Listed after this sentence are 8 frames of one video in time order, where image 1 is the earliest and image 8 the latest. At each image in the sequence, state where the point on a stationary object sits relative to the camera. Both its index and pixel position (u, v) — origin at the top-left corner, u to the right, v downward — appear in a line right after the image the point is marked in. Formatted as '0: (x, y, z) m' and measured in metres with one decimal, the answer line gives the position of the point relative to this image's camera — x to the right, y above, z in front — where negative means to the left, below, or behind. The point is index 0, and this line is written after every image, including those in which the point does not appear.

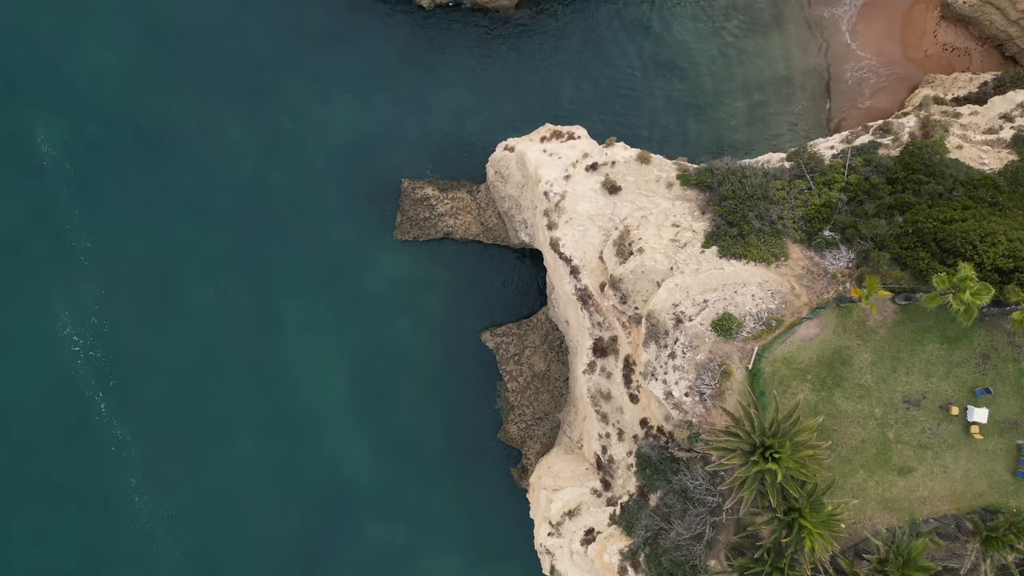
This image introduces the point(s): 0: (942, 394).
0: (+15.1, -3.7, +19.4) m
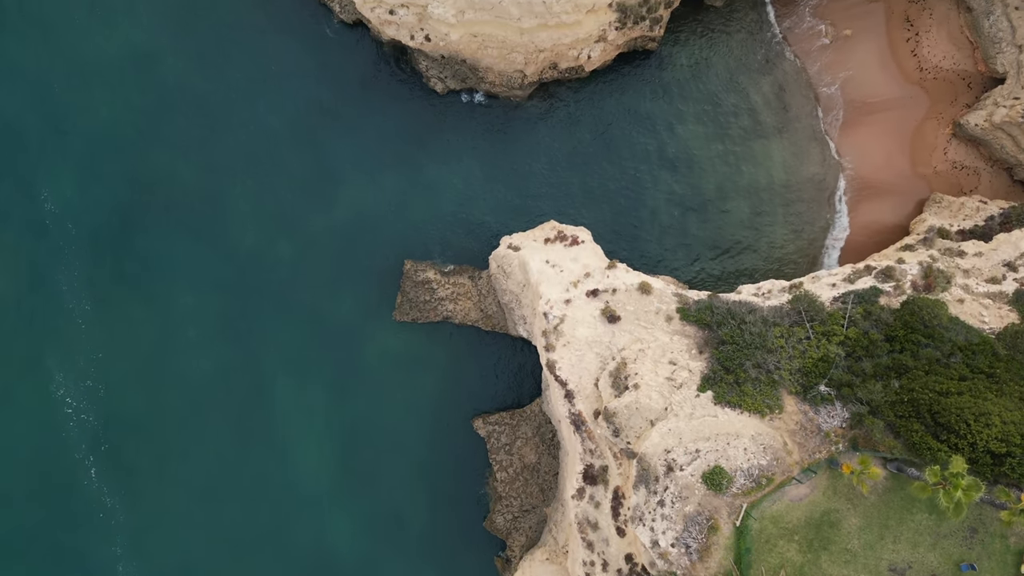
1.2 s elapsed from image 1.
0: (+14.5, -9.7, +19.3) m
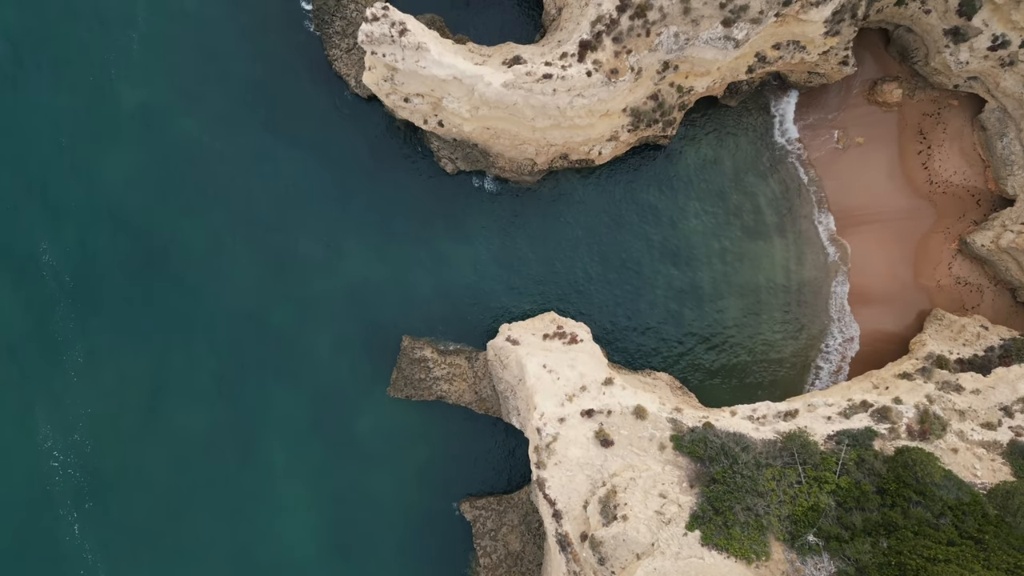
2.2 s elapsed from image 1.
0: (+13.7, -15.5, +19.2) m
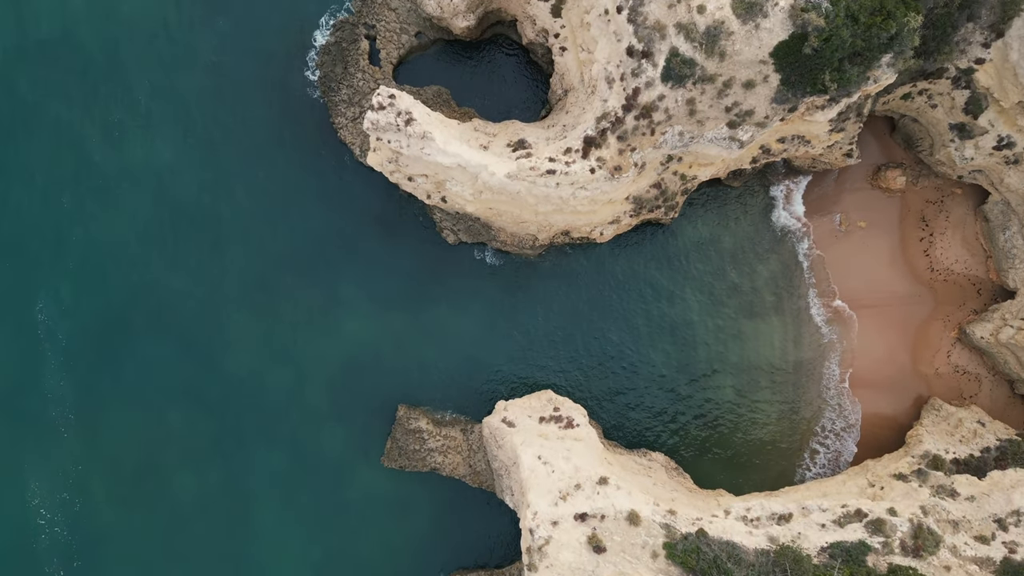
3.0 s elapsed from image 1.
0: (+13.0, -20.0, +19.1) m
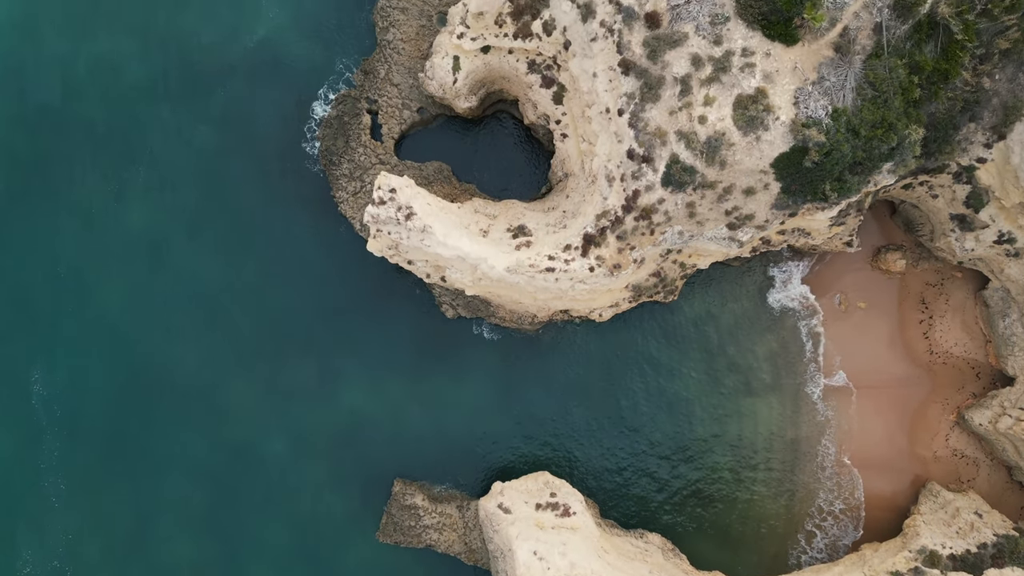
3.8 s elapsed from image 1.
0: (+12.6, -24.5, +19.0) m
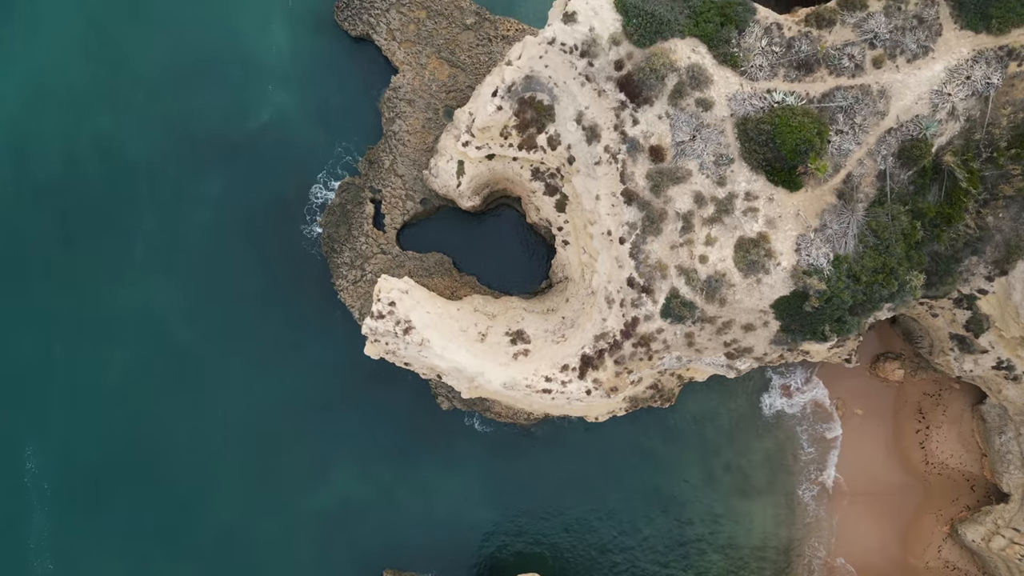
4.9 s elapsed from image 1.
0: (+11.5, -30.2, +18.7) m
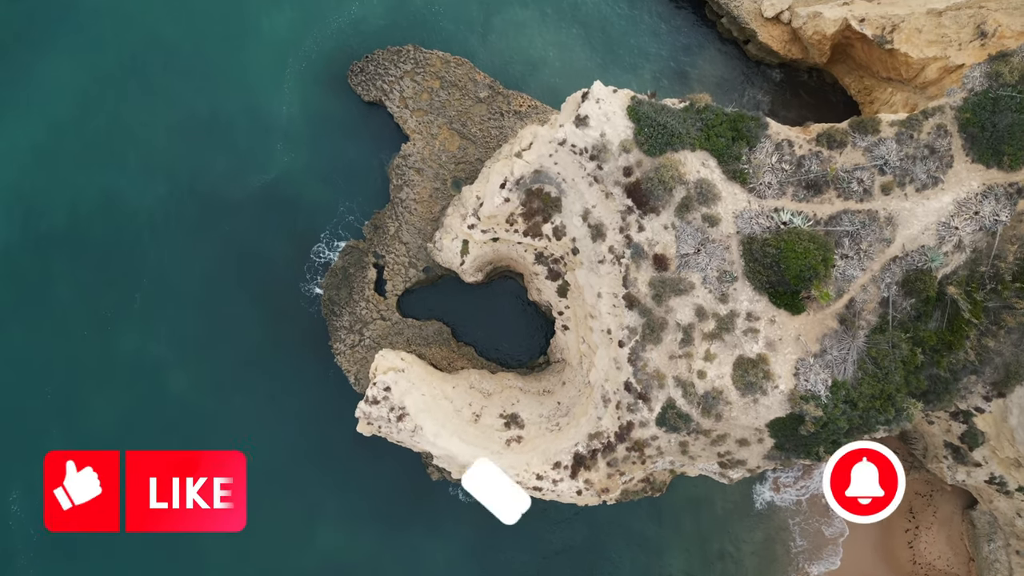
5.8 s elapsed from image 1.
0: (+9.5, -35.0, +18.5) m
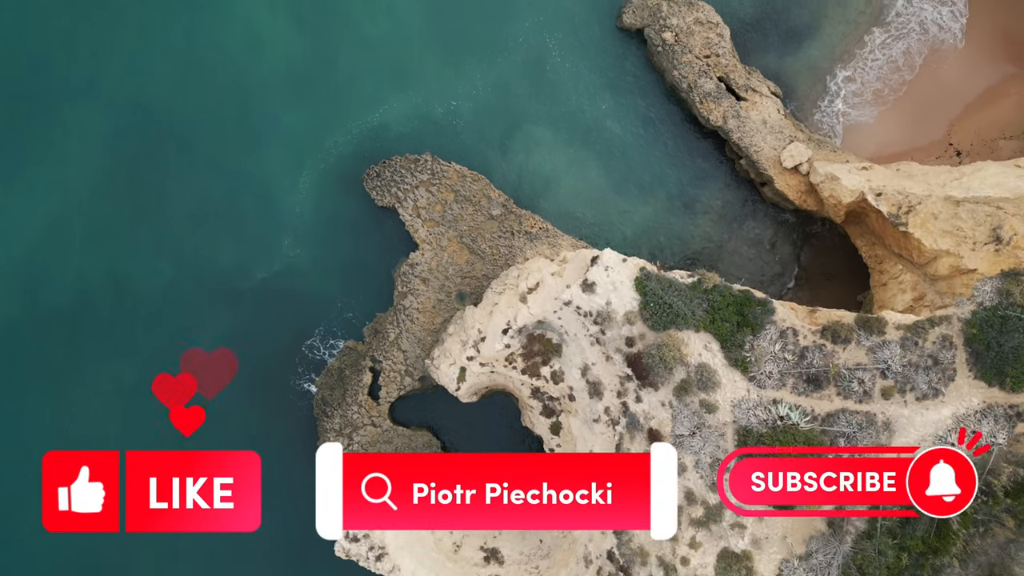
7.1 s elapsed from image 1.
0: (+5.7, -42.3, +18.0) m
